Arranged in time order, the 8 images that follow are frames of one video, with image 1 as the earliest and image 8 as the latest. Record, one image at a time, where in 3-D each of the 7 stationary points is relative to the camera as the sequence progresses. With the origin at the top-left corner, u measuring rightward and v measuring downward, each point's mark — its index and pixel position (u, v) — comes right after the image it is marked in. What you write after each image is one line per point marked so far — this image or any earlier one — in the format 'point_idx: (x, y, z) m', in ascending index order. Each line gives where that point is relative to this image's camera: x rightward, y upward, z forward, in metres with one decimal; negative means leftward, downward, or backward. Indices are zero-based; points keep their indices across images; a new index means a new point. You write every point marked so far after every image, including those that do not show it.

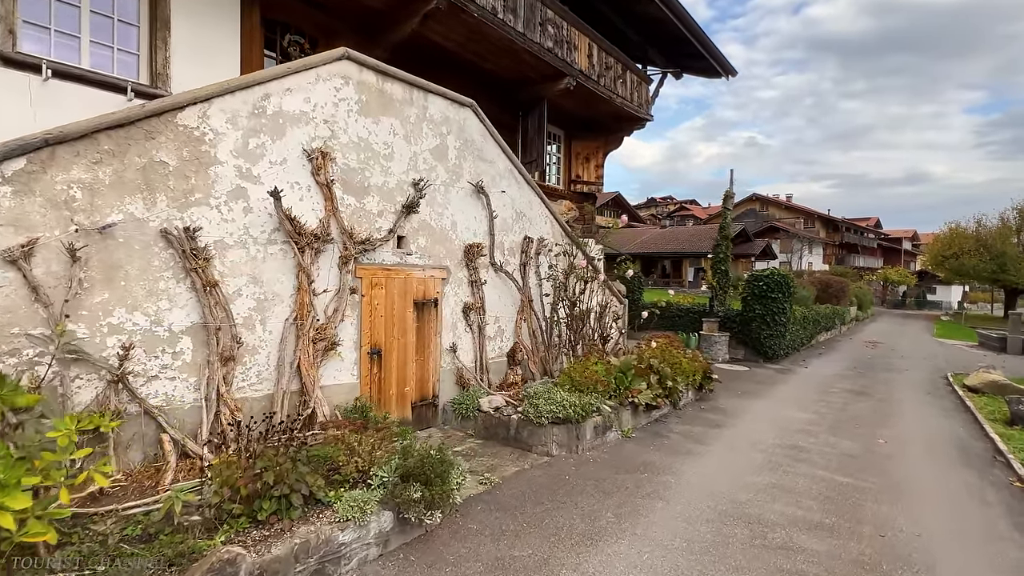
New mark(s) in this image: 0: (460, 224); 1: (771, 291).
0: (-0.8, +1.0, +7.8) m
1: (+7.6, -0.1, +14.8) m
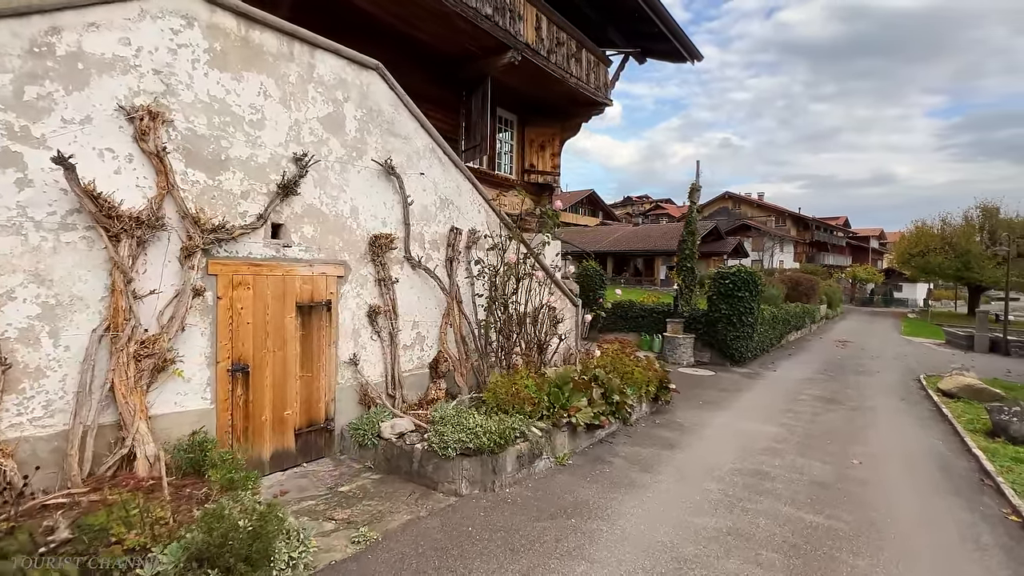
0: (-1.9, +1.0, +6.5) m
1: (+6.2, 0.0, +13.8) m
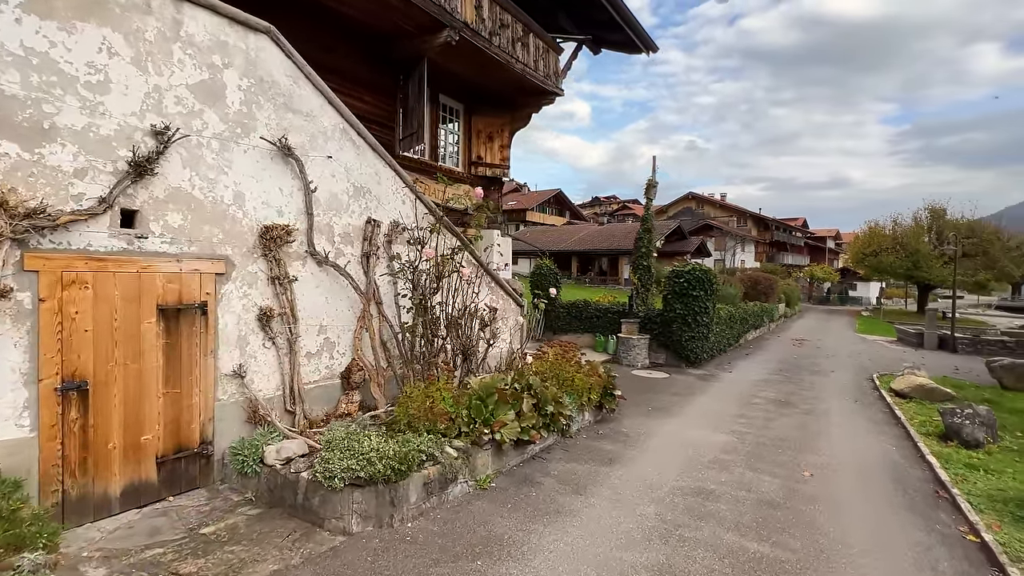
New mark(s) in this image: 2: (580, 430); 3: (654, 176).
0: (-2.9, +1.0, +5.5) m
1: (+4.8, 0.0, +13.4) m
2: (+1.0, -2.1, +7.6) m
3: (+4.6, +3.6, +16.3) m
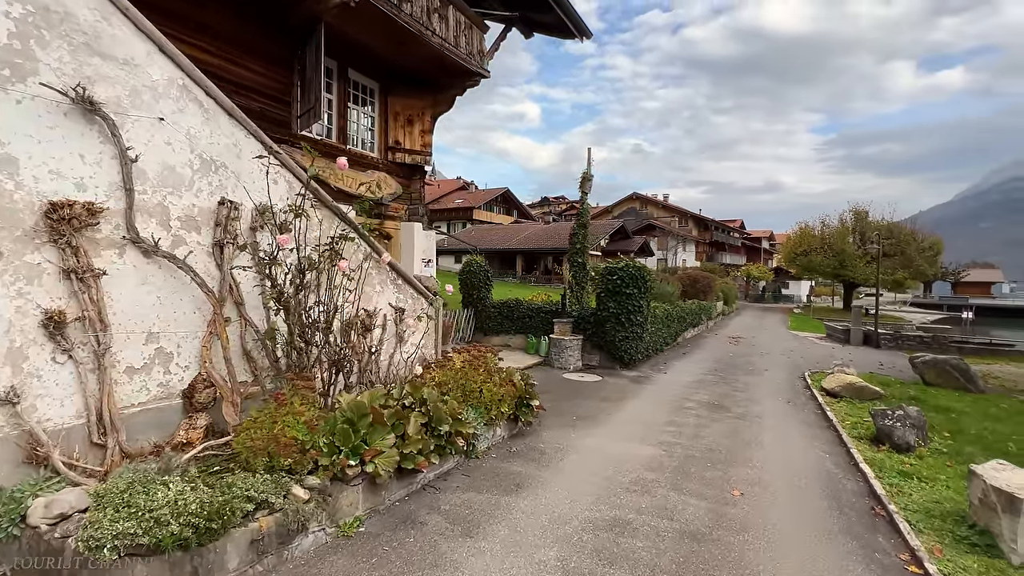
0: (-4.0, +1.0, +4.2) m
1: (+2.9, 0.0, +12.7) m
2: (-0.3, -2.1, +6.5) m
3: (+2.4, +3.7, +15.6) m
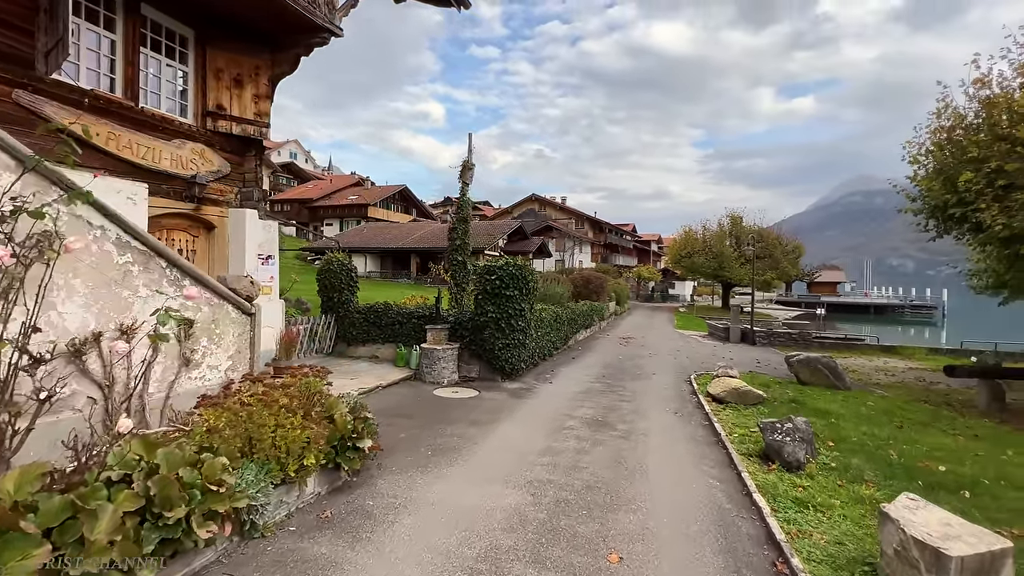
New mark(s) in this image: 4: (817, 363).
0: (-5.3, +1.0, +1.6) m
1: (-0.1, 0.0, +11.3) m
2: (-2.1, -2.1, +4.6) m
3: (-1.2, +3.7, +14.0) m
4: (+8.5, -2.1, +14.0) m
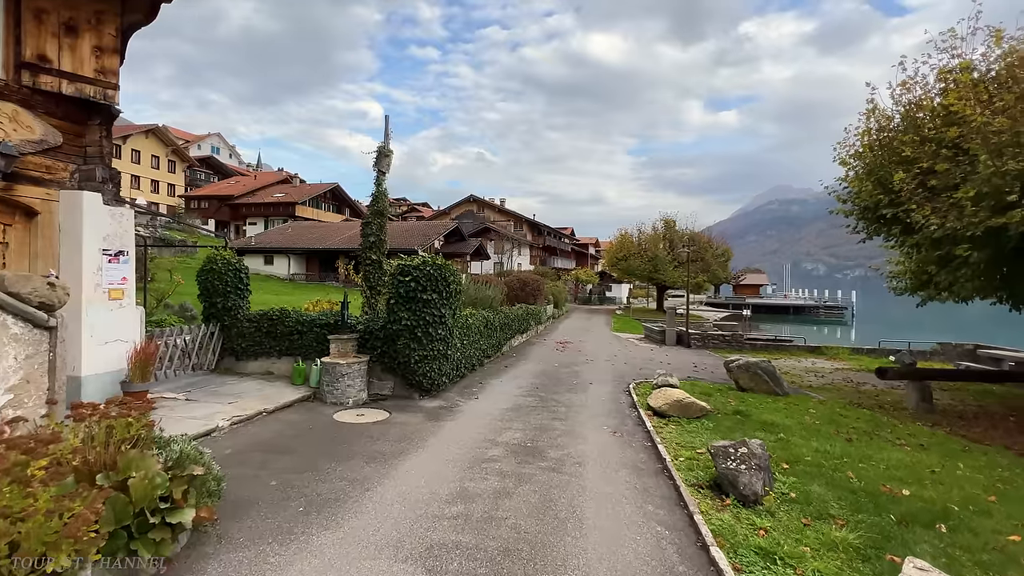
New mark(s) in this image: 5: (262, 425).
0: (-5.7, +1.0, -0.5) m
1: (-1.7, 0.0, +9.7) m
2: (-2.9, -2.2, +2.9) m
3: (-3.1, +3.6, +12.3) m
4: (+6.5, -2.2, +13.4) m
5: (-3.9, -2.2, +7.9) m
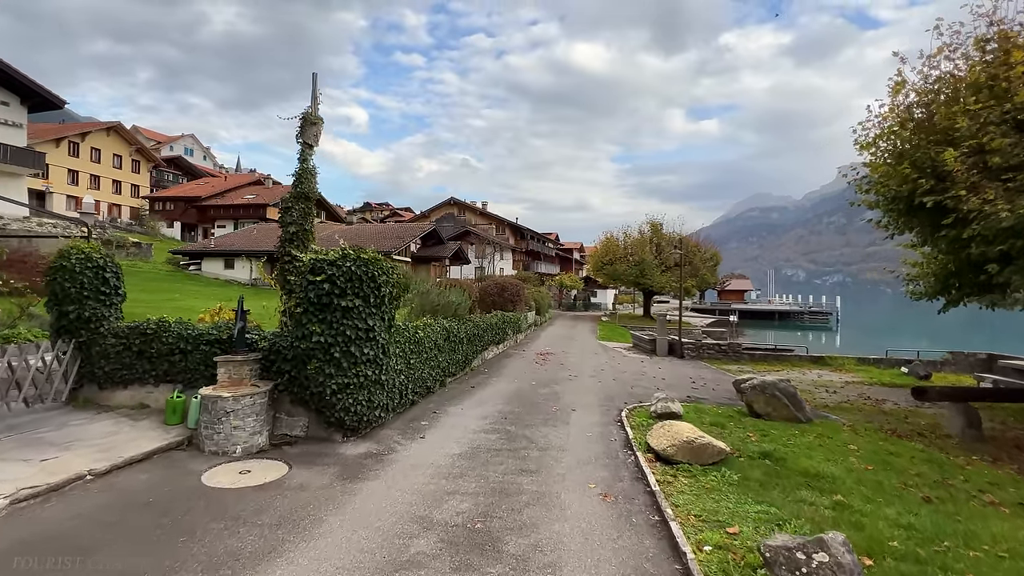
0: (-6.1, +1.1, -3.2) m
1: (-2.4, -0.1, +7.1) m
2: (-3.3, -2.1, +0.2) m
3: (-3.8, +3.5, +9.7) m
4: (+5.8, -2.2, +11.0) m
5: (-4.6, -2.2, +5.2) m
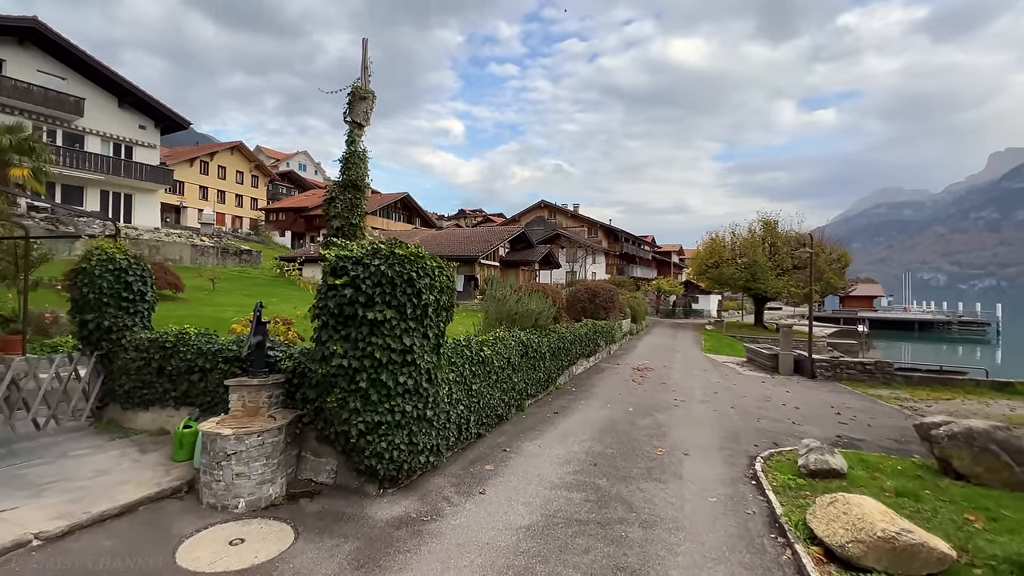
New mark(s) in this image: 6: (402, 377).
0: (-7.0, +1.1, -4.1) m
1: (-1.5, -0.2, +5.4) m
2: (-3.7, -2.1, -1.3) m
3: (-2.4, +3.4, +8.2) m
4: (+7.3, -2.3, +7.7) m
5: (-3.9, -2.2, +3.8) m
6: (-1.2, -1.0, +5.5) m
